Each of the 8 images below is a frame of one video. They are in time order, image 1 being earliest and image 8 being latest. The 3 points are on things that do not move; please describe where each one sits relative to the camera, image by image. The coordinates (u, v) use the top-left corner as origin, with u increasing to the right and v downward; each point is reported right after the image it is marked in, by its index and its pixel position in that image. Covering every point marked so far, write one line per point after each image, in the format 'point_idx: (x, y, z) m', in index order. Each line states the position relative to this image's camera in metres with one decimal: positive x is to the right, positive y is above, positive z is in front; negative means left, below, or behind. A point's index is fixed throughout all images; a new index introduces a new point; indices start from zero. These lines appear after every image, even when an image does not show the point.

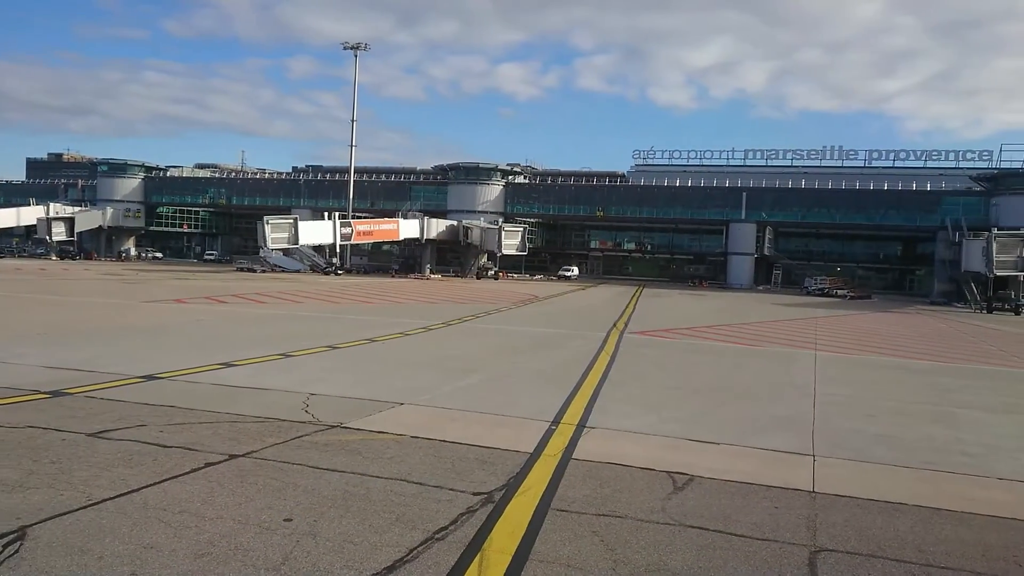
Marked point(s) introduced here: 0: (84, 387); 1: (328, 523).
0: (-6.4, -1.5, +10.7) m
1: (-1.5, -1.9, +5.7) m
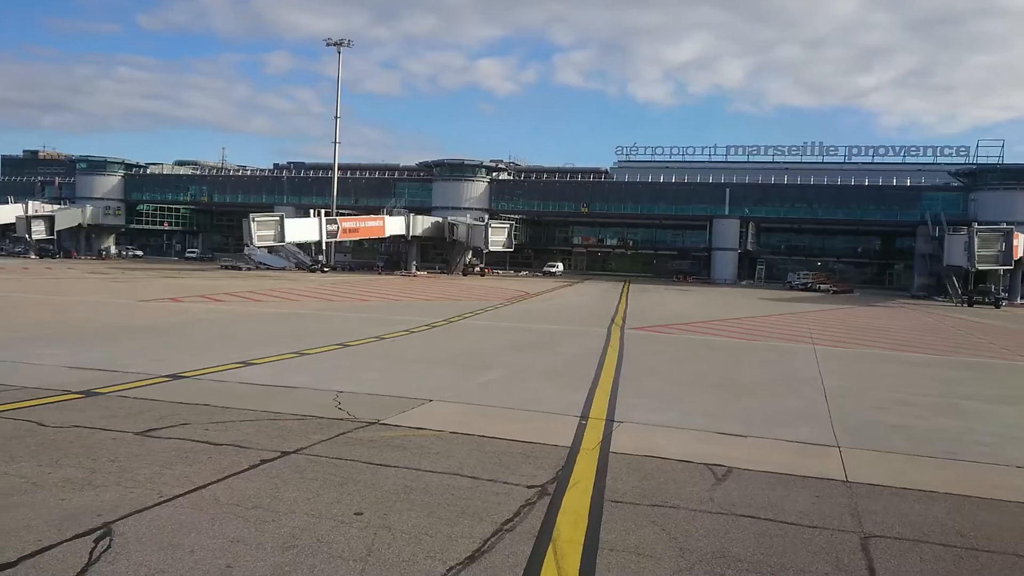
0: (-6.0, -1.5, +10.7) m
1: (-0.9, -1.9, +5.9) m
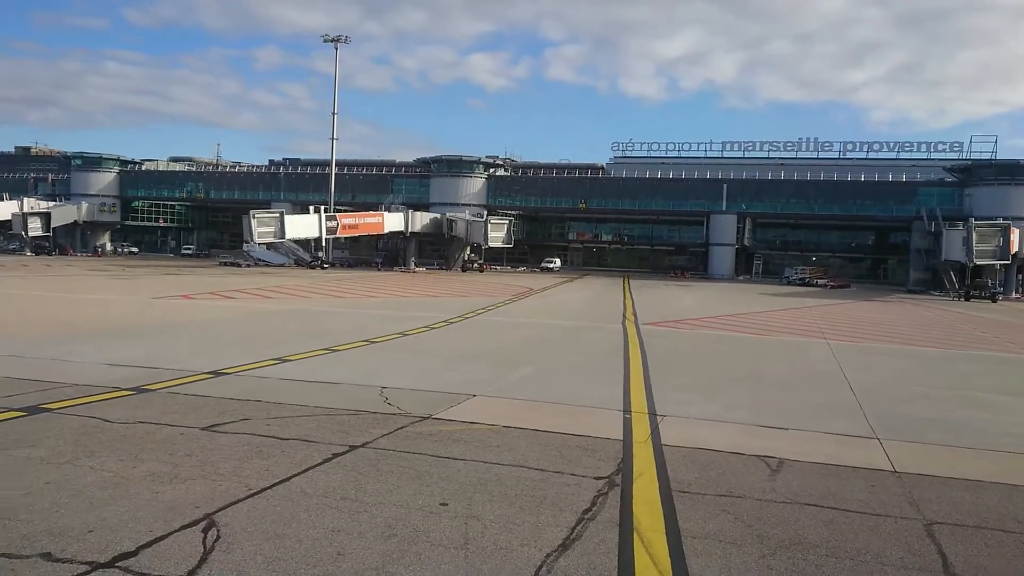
0: (-5.4, -1.5, +10.9) m
1: (-0.3, -1.9, +6.1) m
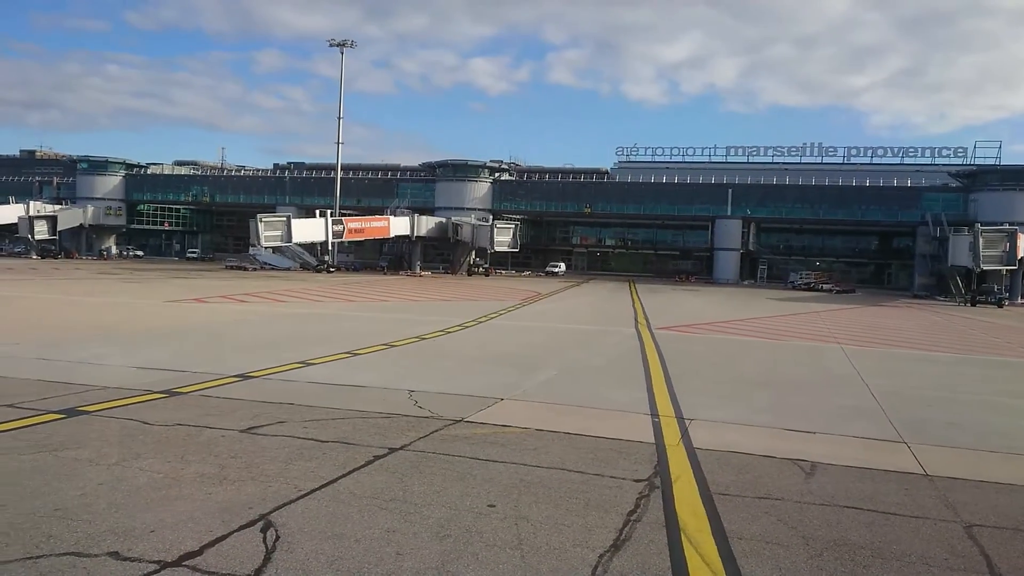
0: (-5.0, -1.5, +11.0) m
1: (+0.1, -1.9, +6.2) m
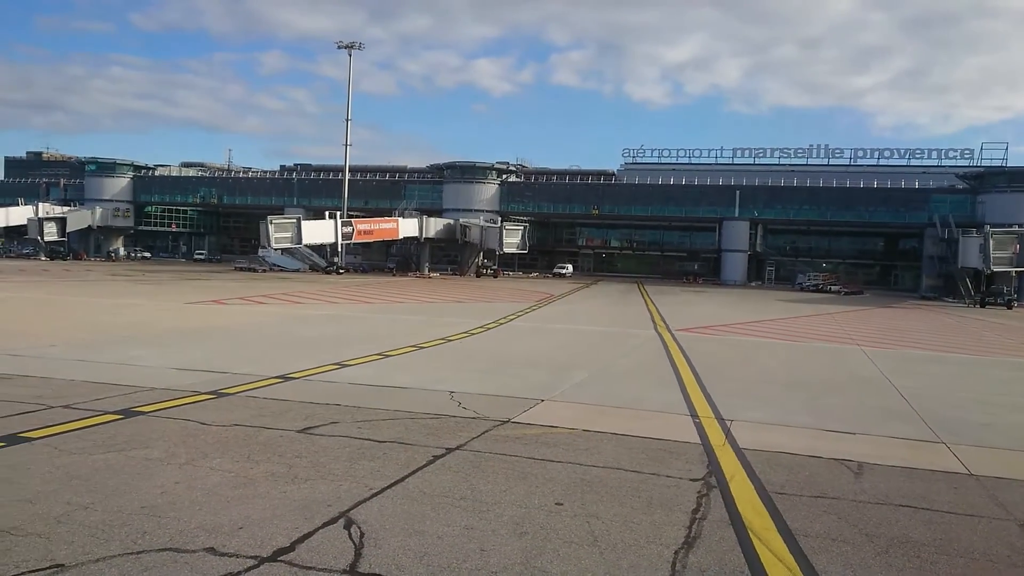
0: (-4.3, -1.6, +11.2) m
1: (+0.7, -2.0, +6.3) m
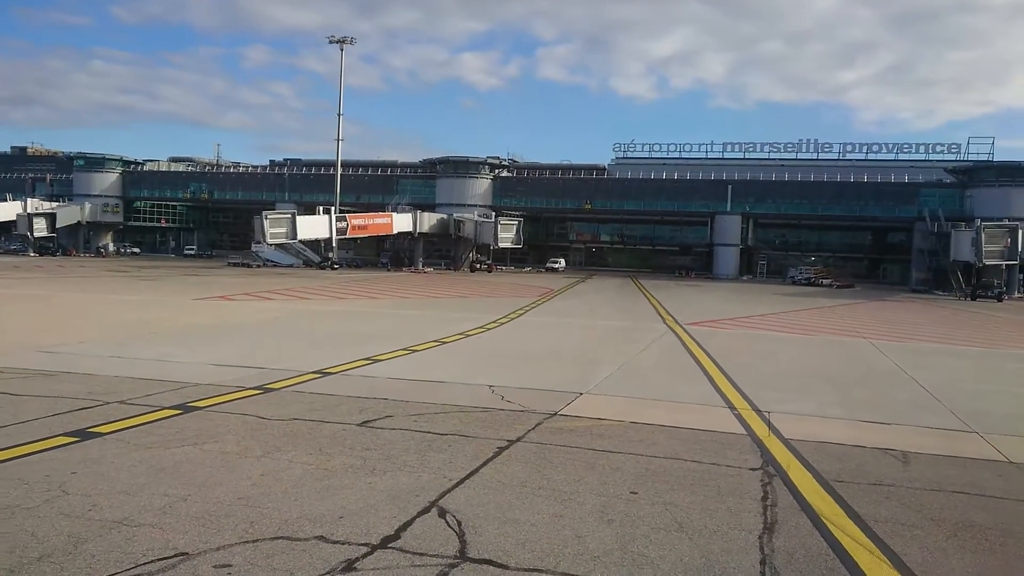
0: (-3.7, -1.5, +11.3) m
1: (+1.4, -1.9, +6.6) m
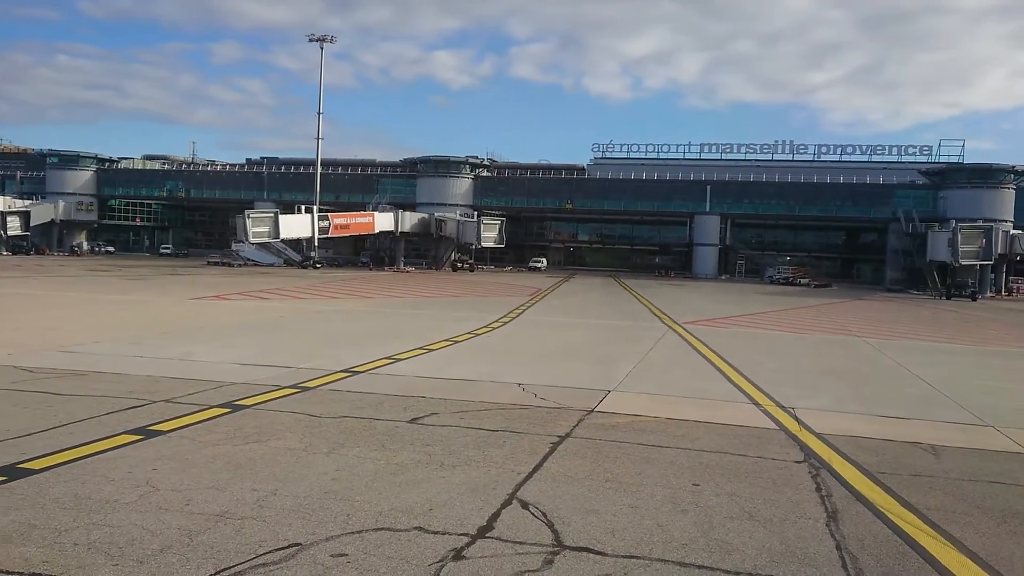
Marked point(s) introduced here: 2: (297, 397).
0: (-3.2, -1.5, +11.4) m
1: (+2.1, -1.9, +6.9) m
2: (-3.0, -1.5, +10.0) m
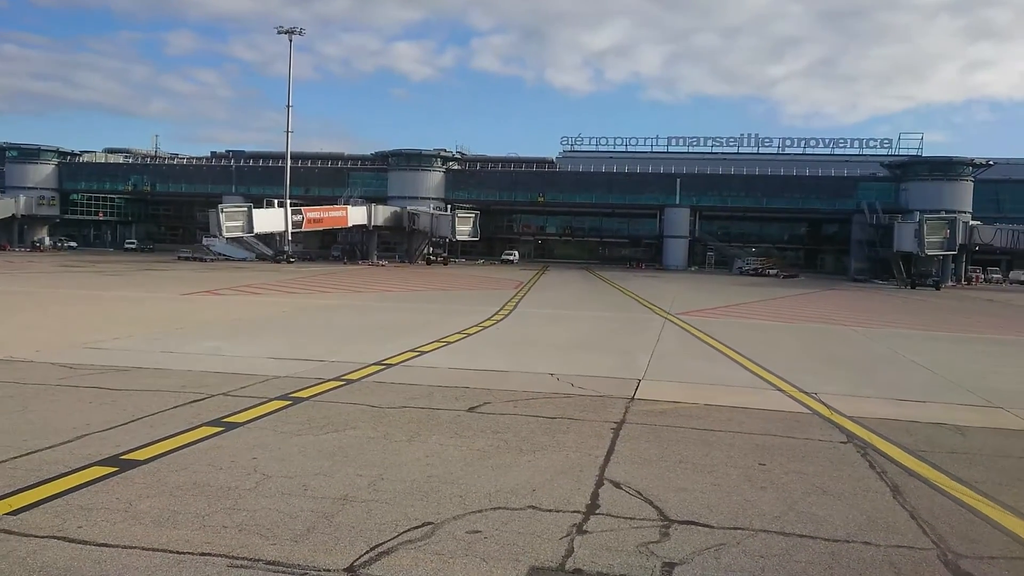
0: (-2.6, -1.4, +11.7) m
1: (+2.9, -1.8, +7.3) m
2: (-2.4, -1.5, +10.3) m
